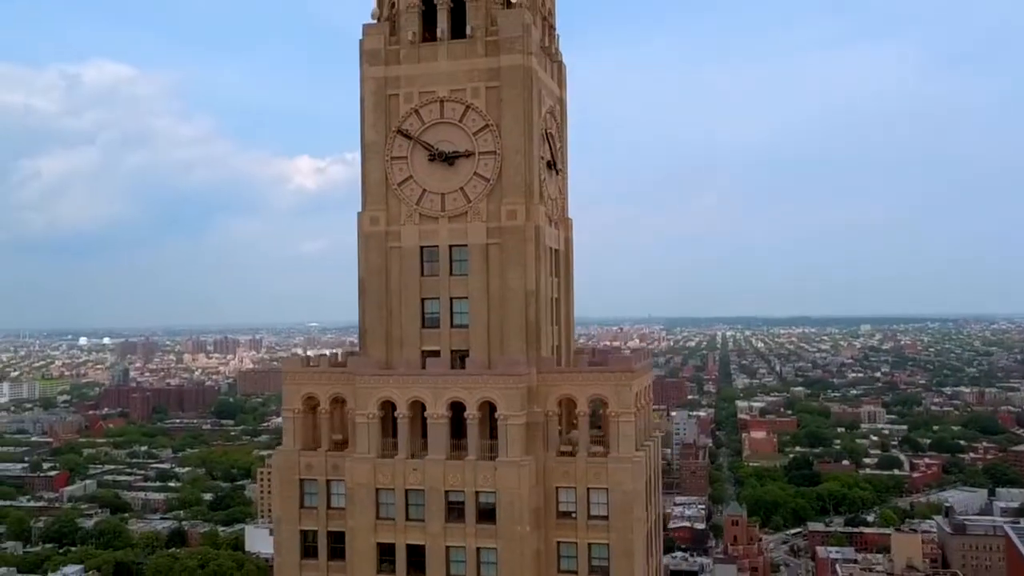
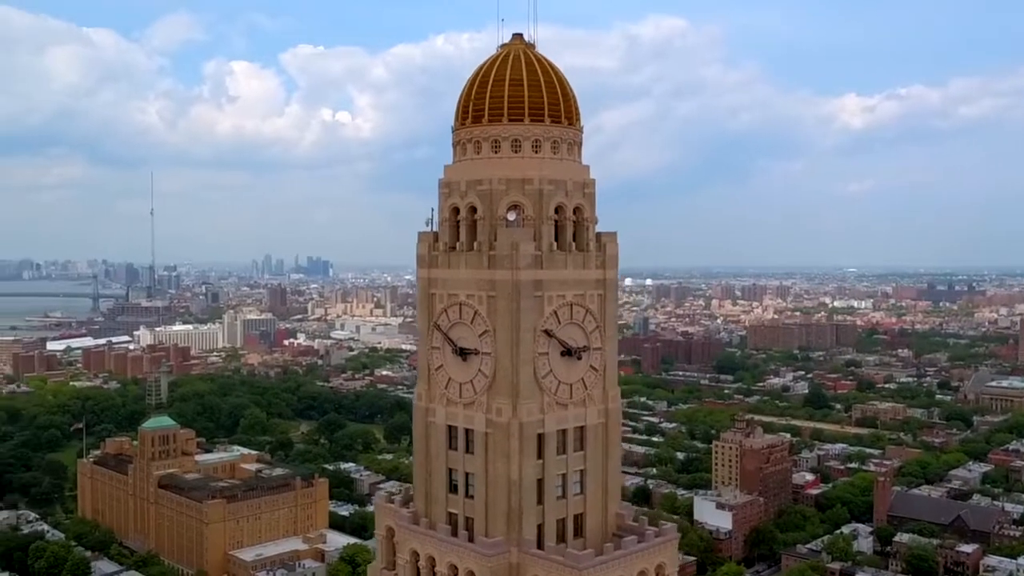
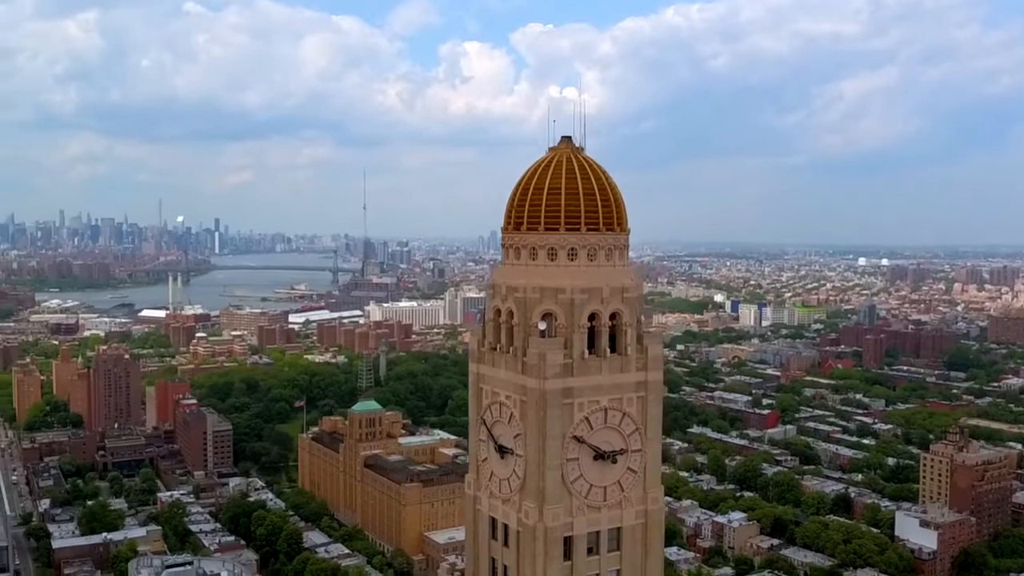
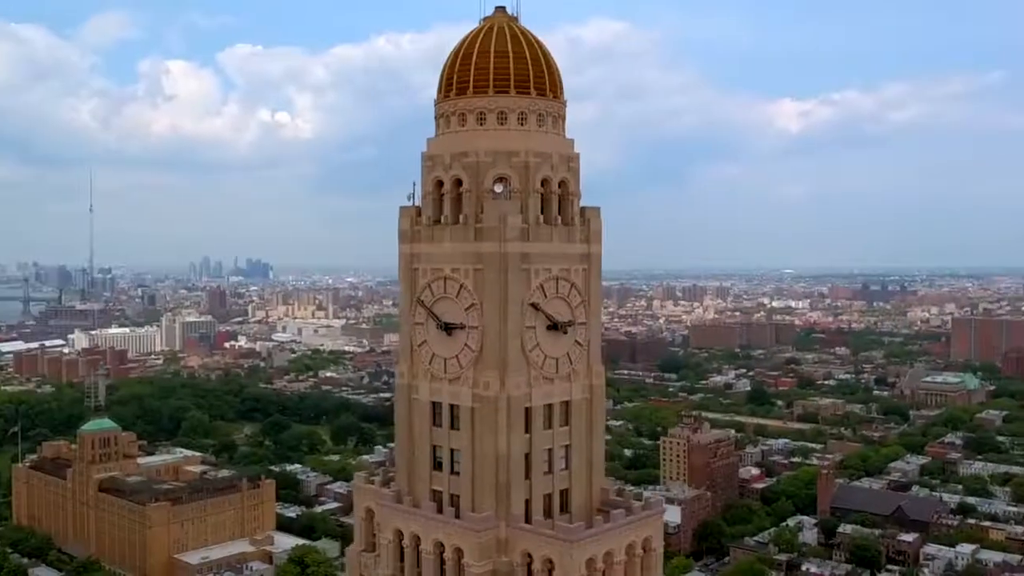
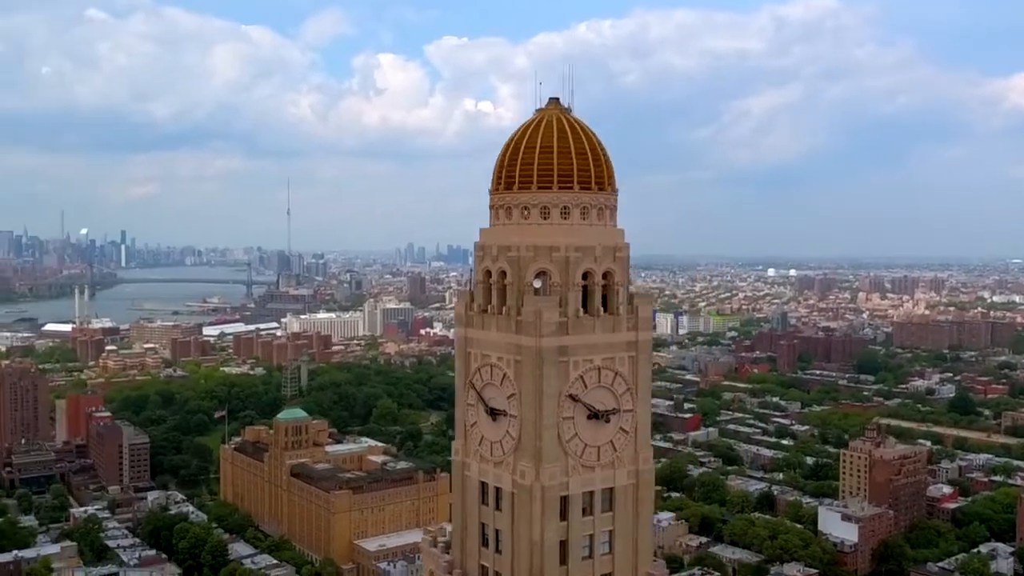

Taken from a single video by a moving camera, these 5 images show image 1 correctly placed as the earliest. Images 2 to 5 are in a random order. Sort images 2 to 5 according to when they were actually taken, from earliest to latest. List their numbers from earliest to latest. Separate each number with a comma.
4, 2, 5, 3
